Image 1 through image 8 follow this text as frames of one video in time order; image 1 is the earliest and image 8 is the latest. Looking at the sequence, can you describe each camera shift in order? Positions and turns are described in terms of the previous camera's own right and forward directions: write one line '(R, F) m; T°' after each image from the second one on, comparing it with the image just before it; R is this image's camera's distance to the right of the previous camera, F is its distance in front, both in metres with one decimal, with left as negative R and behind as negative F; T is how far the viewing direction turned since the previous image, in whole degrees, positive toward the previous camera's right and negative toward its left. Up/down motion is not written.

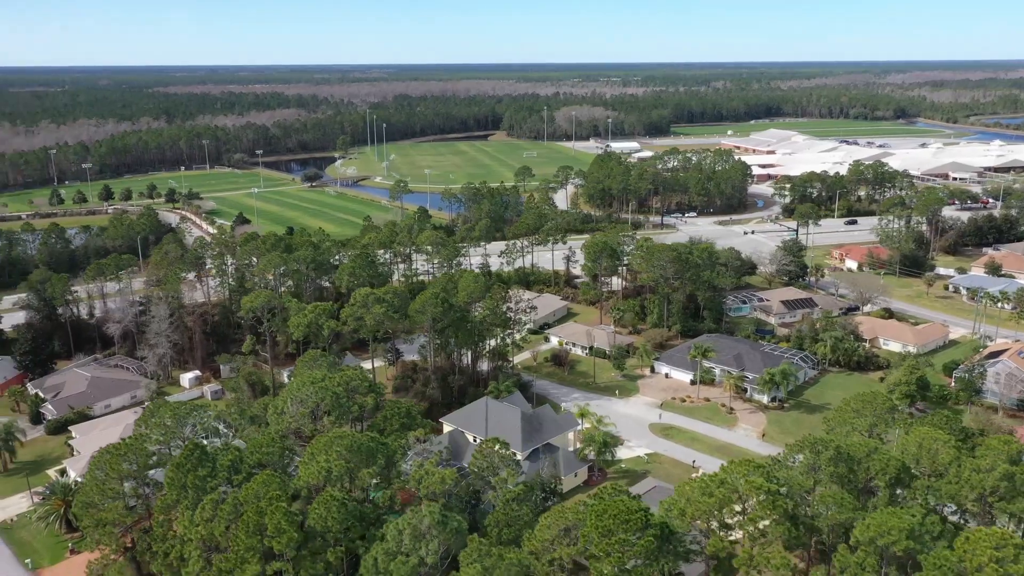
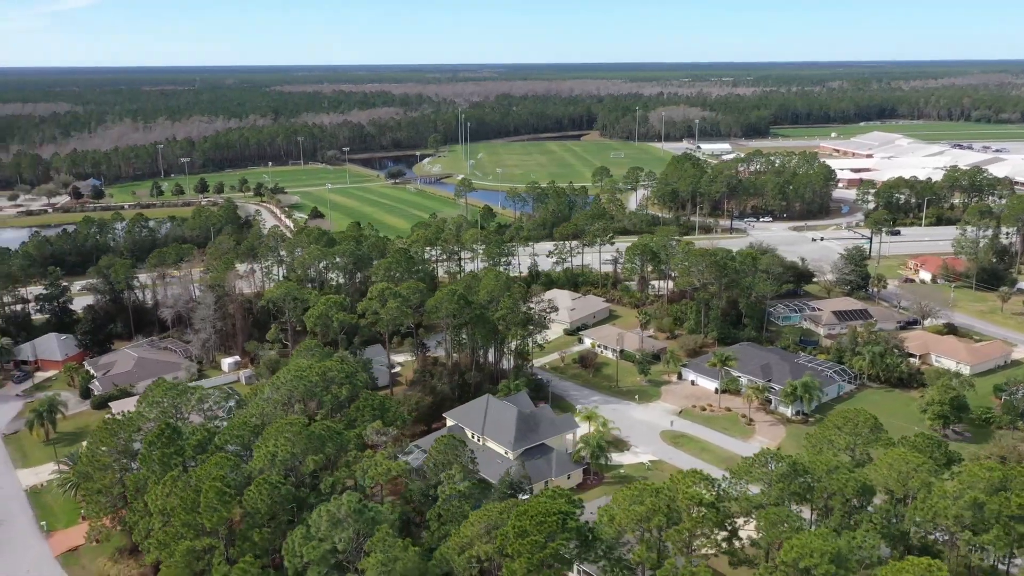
(+4.8, +0.1) m; -7°
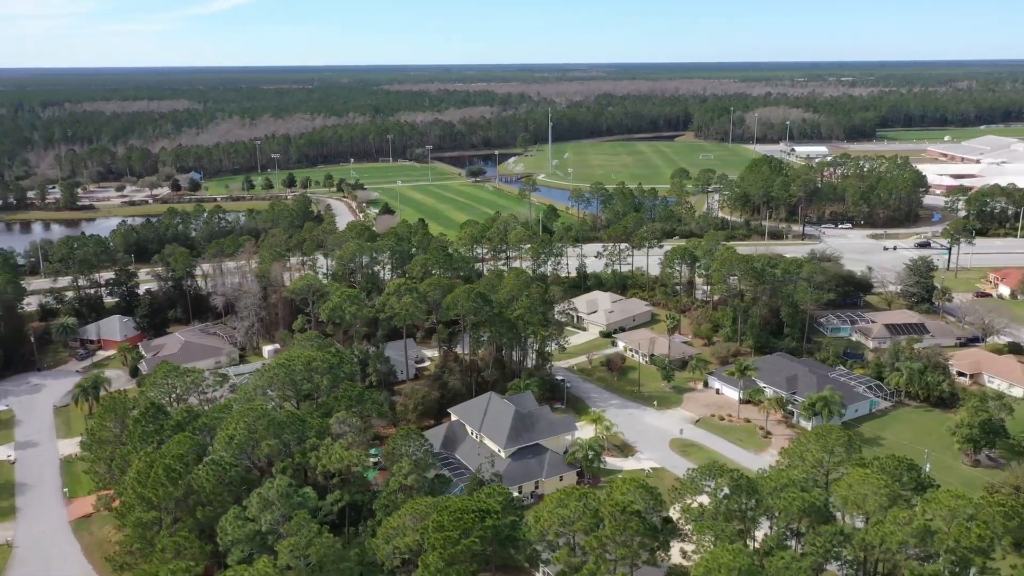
(+4.8, +0.1) m; -7°
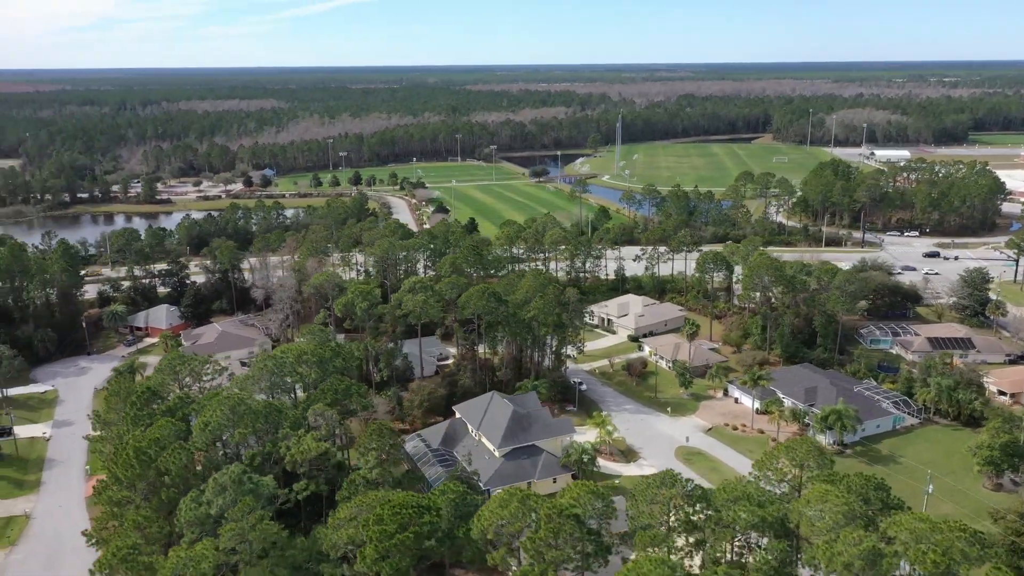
(+3.8, 0.0) m; -6°
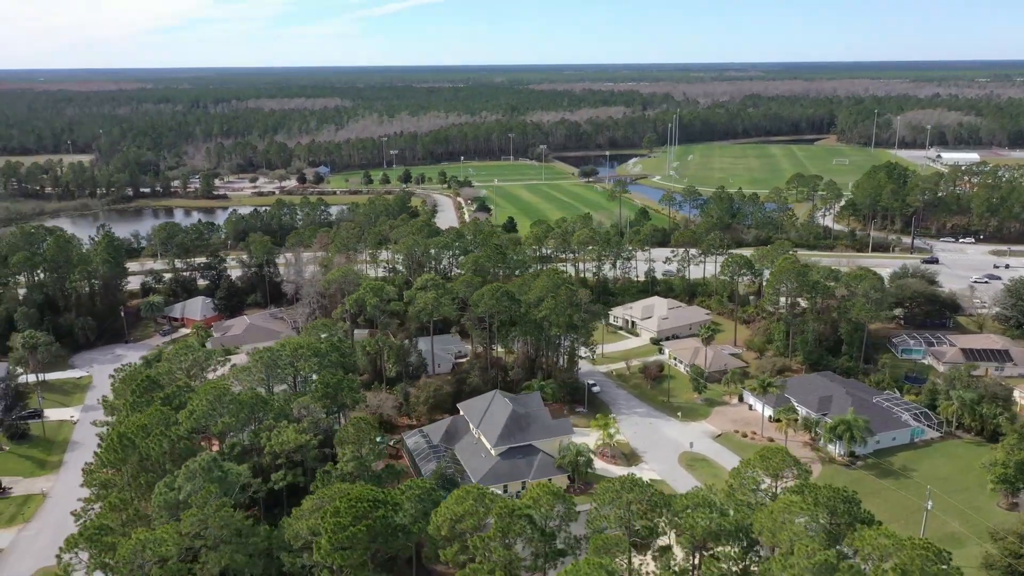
(+2.9, 0.0) m; -5°
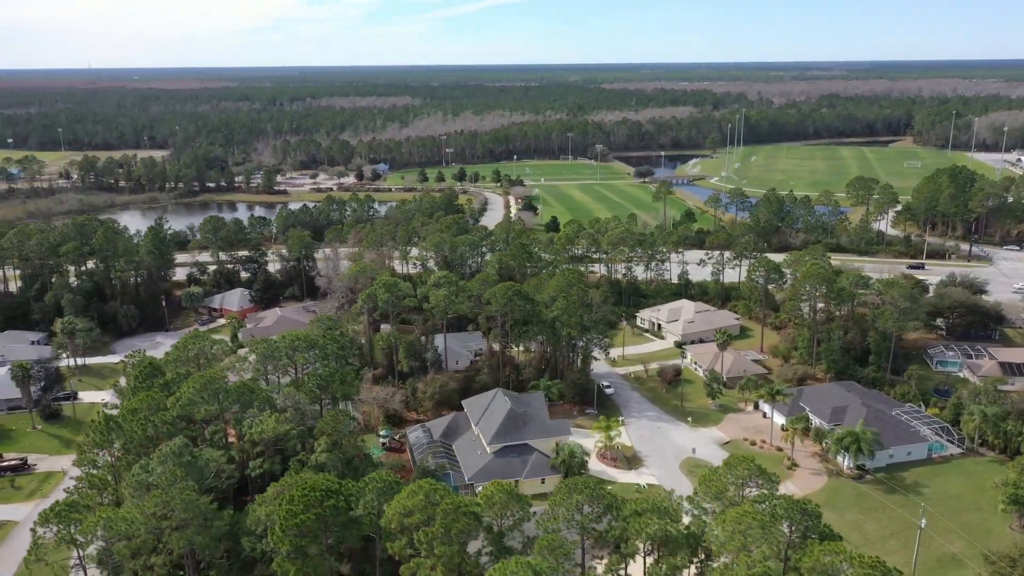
(+3.3, 0.0) m; -5°
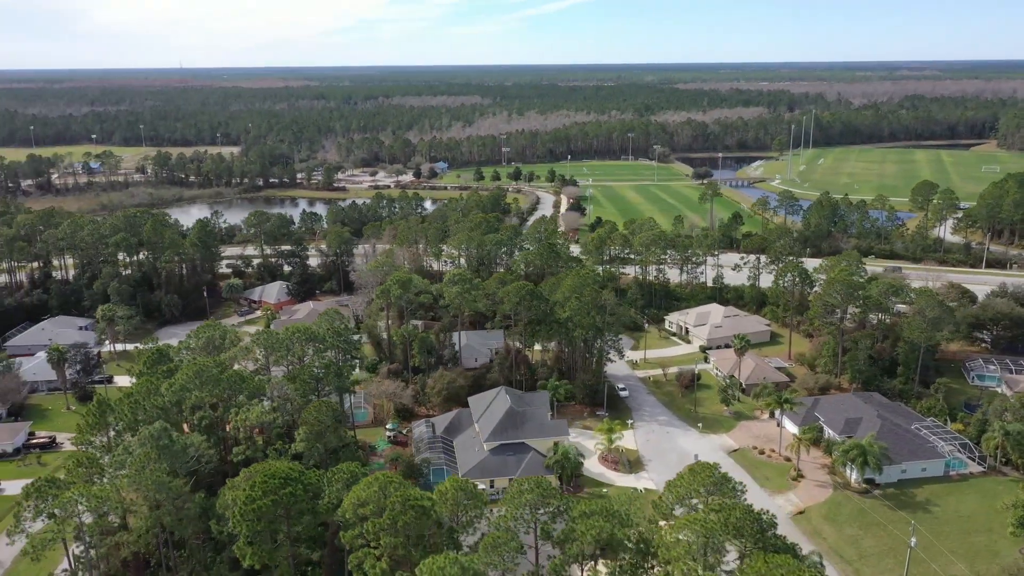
(+3.3, 0.0) m; -5°
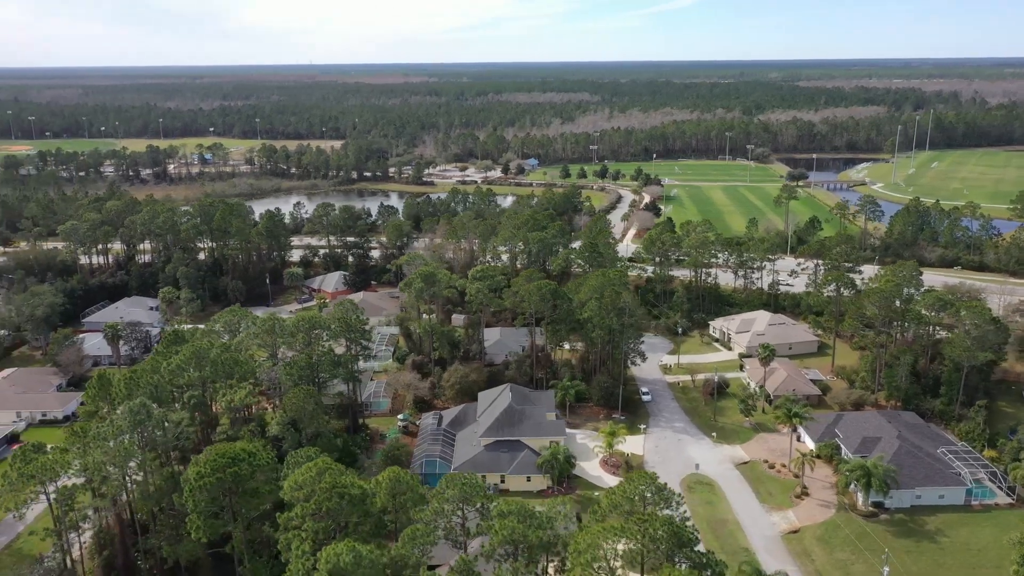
(+5.2, +0.2) m; -8°
